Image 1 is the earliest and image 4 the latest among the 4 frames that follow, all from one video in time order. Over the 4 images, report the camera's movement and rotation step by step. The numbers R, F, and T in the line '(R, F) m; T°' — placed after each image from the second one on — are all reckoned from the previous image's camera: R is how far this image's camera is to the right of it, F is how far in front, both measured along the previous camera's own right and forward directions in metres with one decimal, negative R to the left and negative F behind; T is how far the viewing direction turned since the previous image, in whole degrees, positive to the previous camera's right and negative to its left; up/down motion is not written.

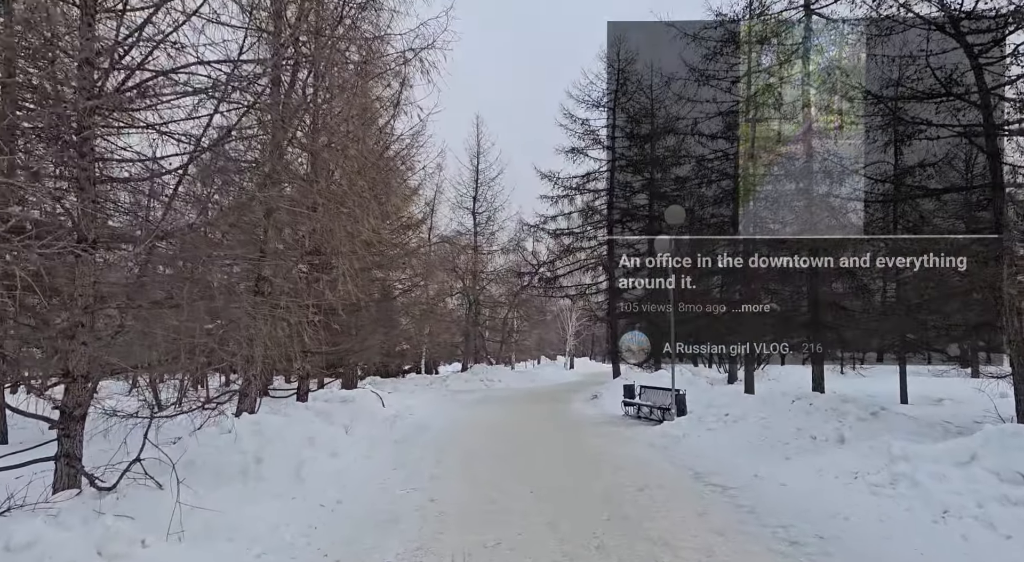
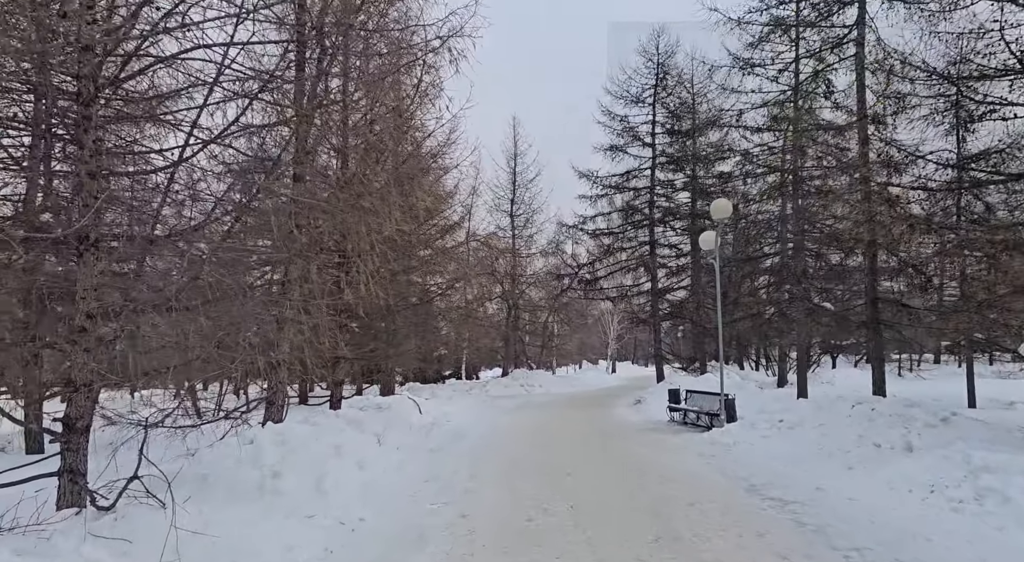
(+0.1, +0.5) m; -3°
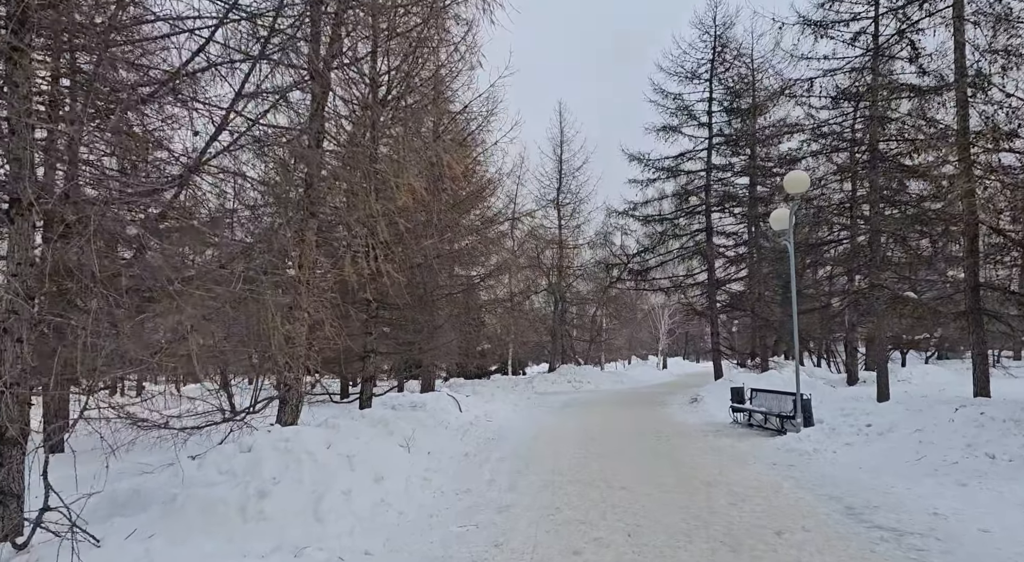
(0.0, +1.1) m; -4°
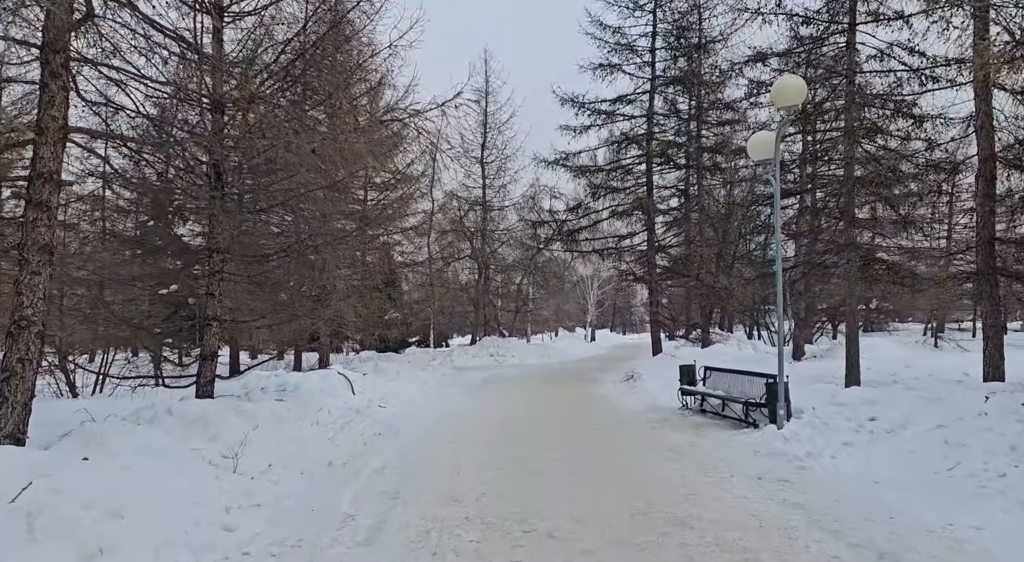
(+0.4, +2.7) m; +6°
